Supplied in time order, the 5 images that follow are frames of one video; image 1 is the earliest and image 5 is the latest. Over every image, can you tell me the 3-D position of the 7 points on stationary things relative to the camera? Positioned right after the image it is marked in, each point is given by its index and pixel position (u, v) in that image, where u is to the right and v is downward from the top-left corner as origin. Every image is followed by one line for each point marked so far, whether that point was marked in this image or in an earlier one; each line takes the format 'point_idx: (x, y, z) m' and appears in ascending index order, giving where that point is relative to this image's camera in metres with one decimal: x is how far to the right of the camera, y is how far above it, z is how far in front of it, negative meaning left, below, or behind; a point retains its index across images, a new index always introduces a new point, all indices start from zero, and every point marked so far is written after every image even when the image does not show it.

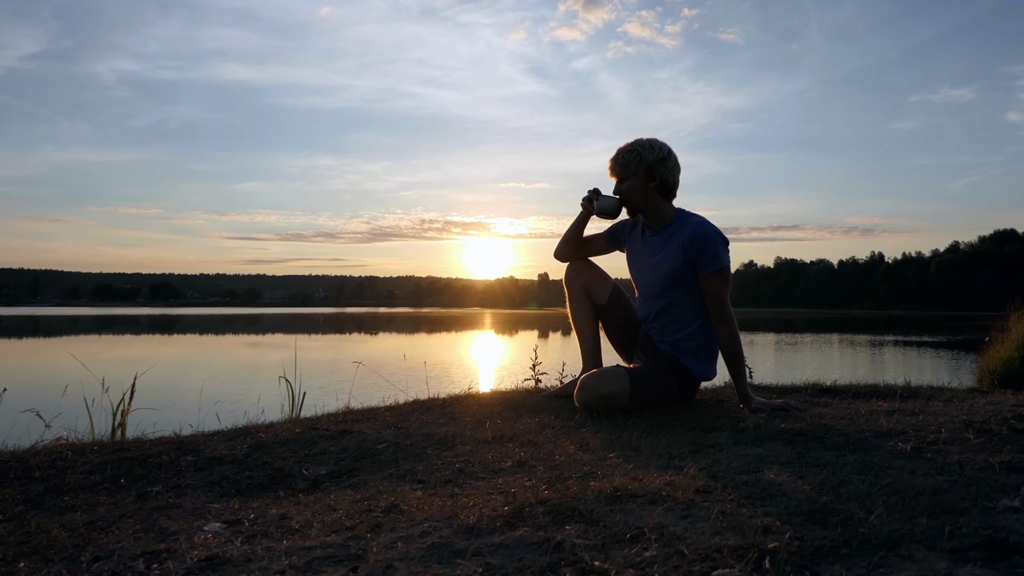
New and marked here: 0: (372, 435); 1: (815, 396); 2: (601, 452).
0: (-0.7, -0.7, +3.2) m
1: (+2.0, -0.7, +4.5) m
2: (+0.3, -0.6, +2.6) m
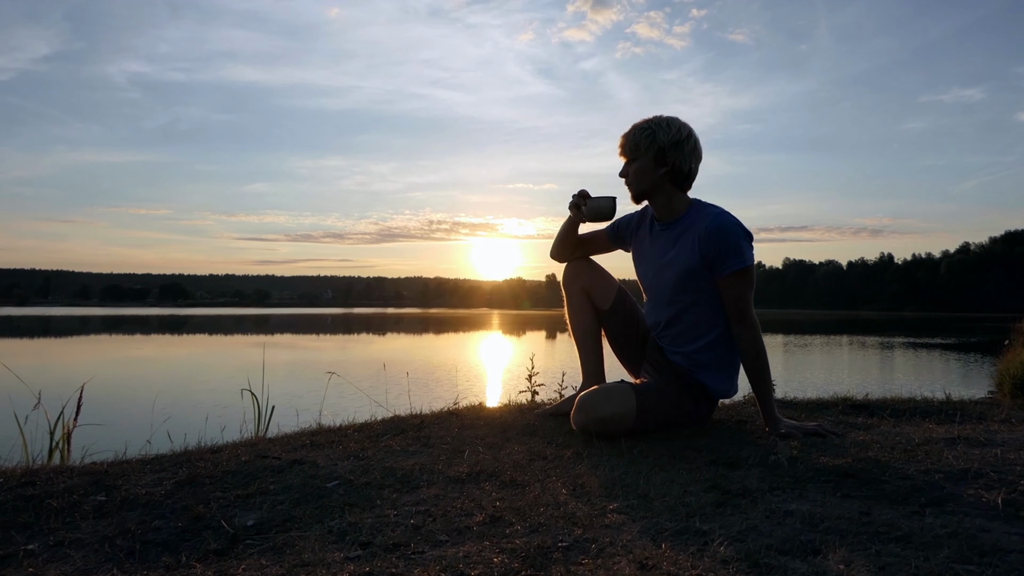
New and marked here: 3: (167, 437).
0: (-0.7, -0.7, +2.7) m
1: (+2.0, -0.7, +3.9) m
2: (+0.3, -0.6, +2.0) m
3: (-3.3, -1.4, +6.3) m
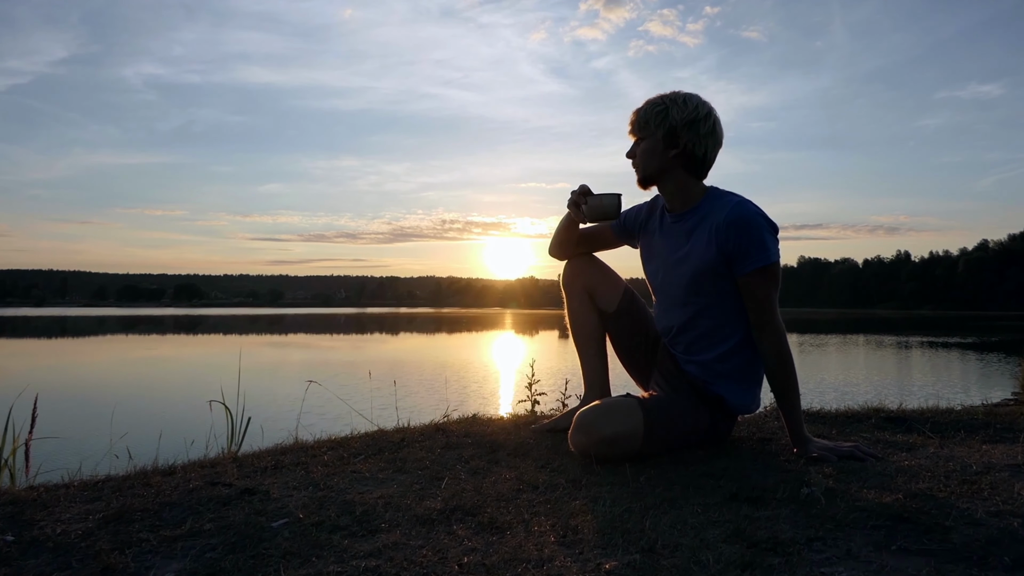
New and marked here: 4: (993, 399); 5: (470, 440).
0: (-0.8, -0.7, +2.3) m
1: (+1.9, -0.7, +3.5) m
2: (+0.2, -0.7, +1.6) m
3: (-3.2, -1.4, +5.9) m
4: (+10.2, -2.3, +14.0) m
5: (-0.2, -0.7, +3.2) m
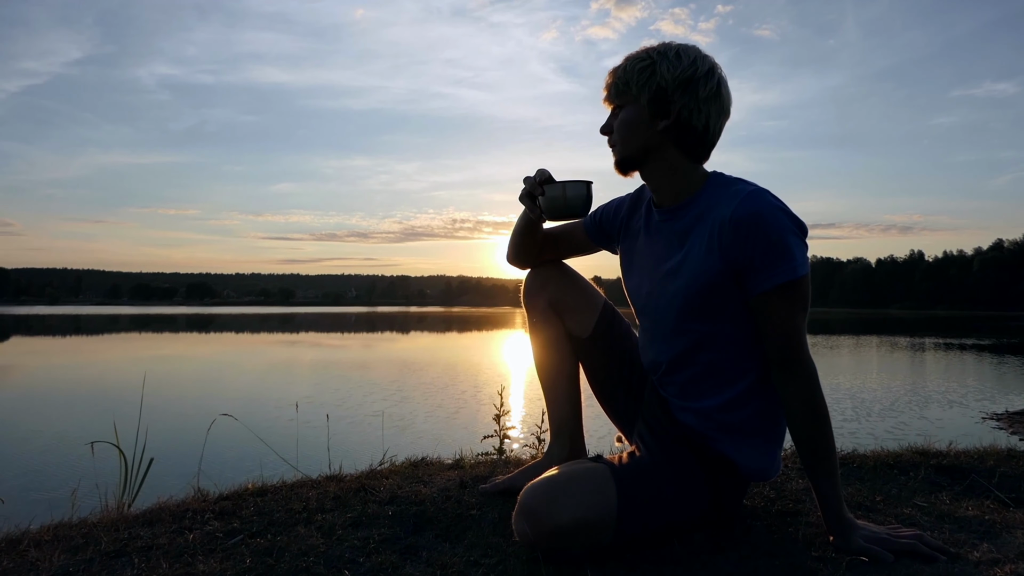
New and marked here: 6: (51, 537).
0: (-1.0, -0.8, +1.5) m
1: (+1.7, -0.8, +2.6) m
2: (-0.1, -0.7, +0.8) m
3: (-3.4, -1.5, +5.2) m
4: (+10.1, -2.4, +13.0) m
5: (-0.4, -0.8, +2.4) m
6: (-1.7, -0.9, +2.4) m
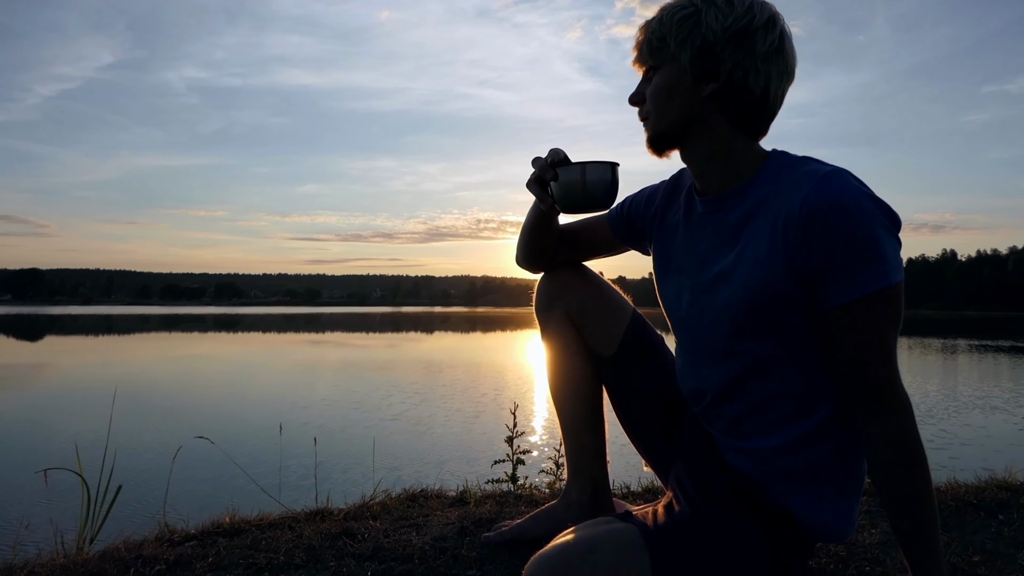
0: (-1.0, -0.8, +1.1) m
1: (+1.7, -0.8, +2.1) m
2: (-0.1, -0.7, +0.4) m
3: (-3.3, -1.5, +4.8) m
4: (+10.5, -2.4, +12.2) m
5: (-0.4, -0.8, +2.0) m
6: (-1.7, -0.9, +2.0) m
